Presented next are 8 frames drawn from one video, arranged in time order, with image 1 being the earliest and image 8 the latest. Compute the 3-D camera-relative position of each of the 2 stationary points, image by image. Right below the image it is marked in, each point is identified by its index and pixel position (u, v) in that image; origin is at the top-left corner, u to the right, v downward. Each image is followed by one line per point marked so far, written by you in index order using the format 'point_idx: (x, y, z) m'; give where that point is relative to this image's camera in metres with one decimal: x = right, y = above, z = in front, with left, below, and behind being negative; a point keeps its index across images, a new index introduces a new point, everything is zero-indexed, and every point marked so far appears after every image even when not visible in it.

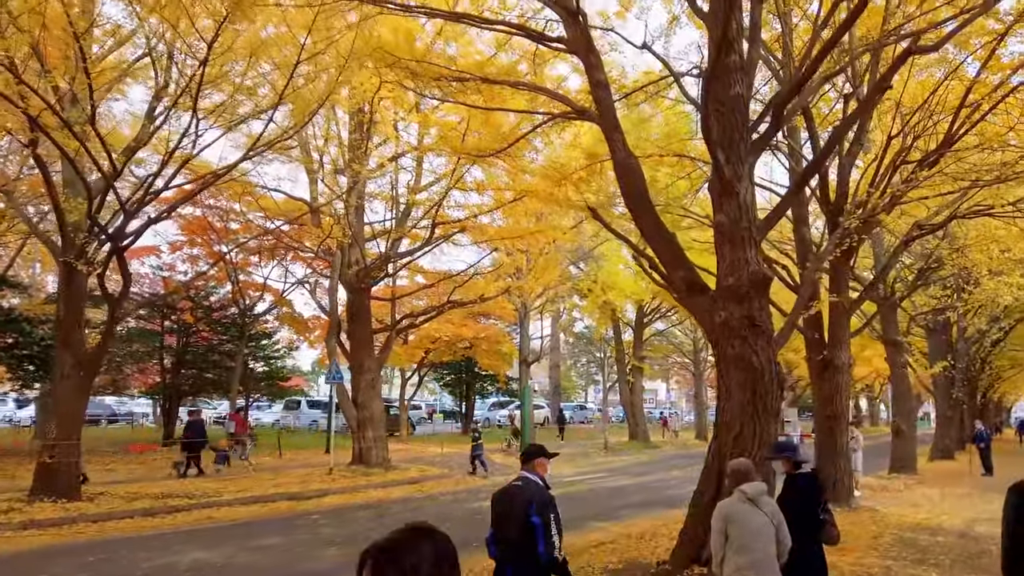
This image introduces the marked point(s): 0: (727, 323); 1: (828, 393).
0: (+1.8, -0.3, +6.5) m
1: (+4.8, -1.6, +11.6) m
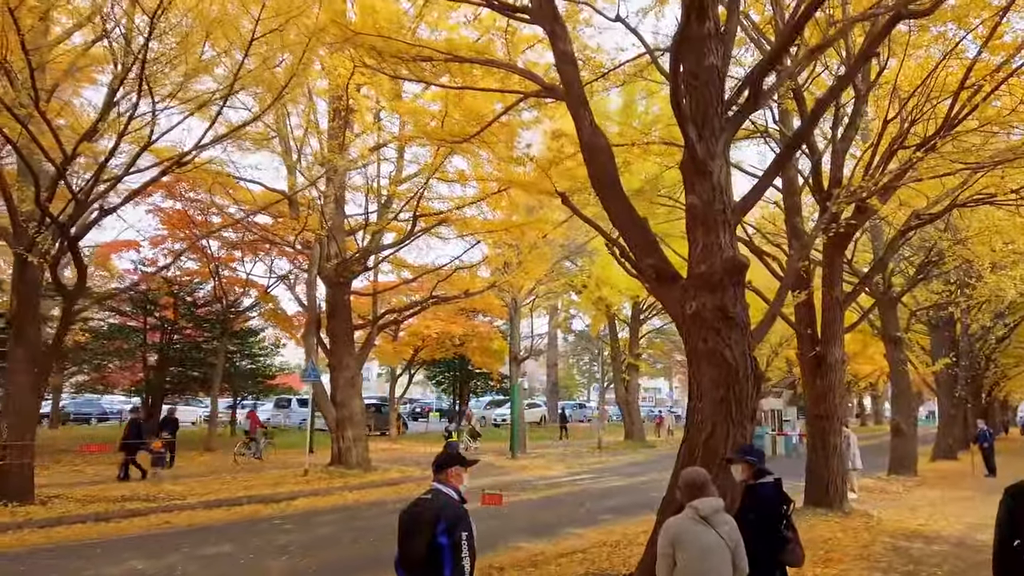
0: (+1.4, -0.2, +5.9) m
1: (+4.4, -1.5, +11.0) m
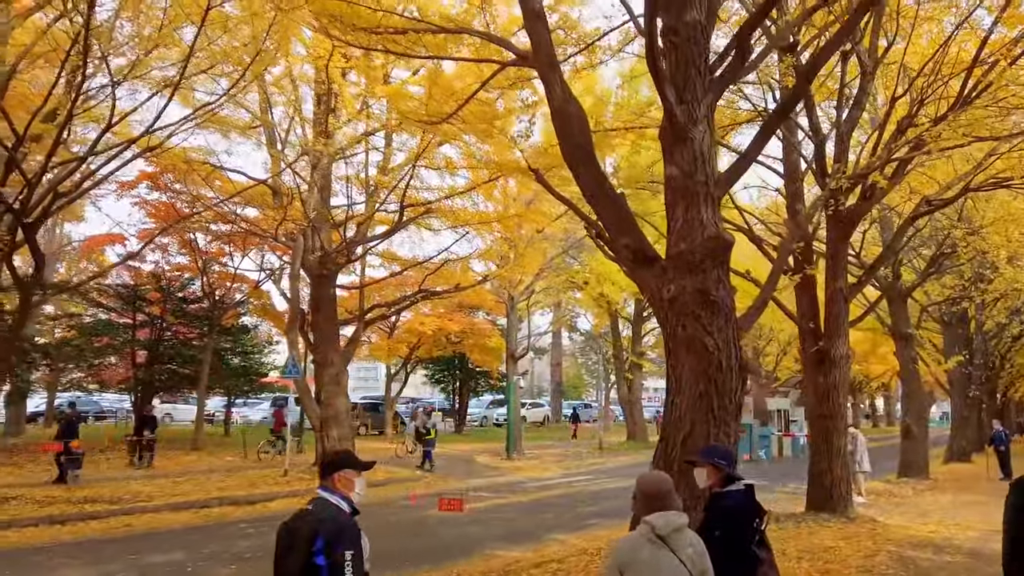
0: (+1.1, -0.1, +5.3) m
1: (+4.2, -1.4, +10.3) m
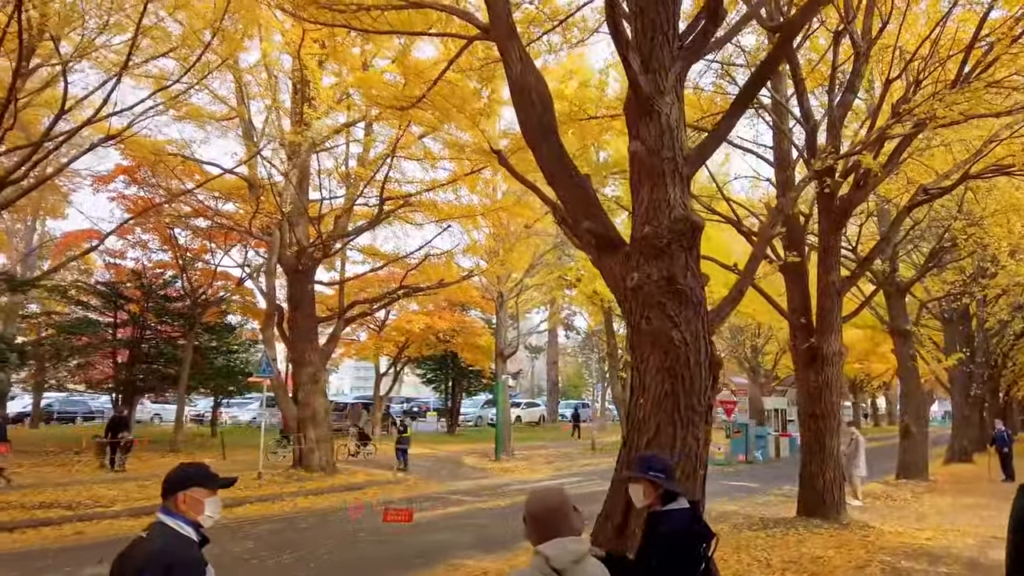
0: (+0.8, 0.0, +4.7) m
1: (+3.9, -1.3, +9.8) m
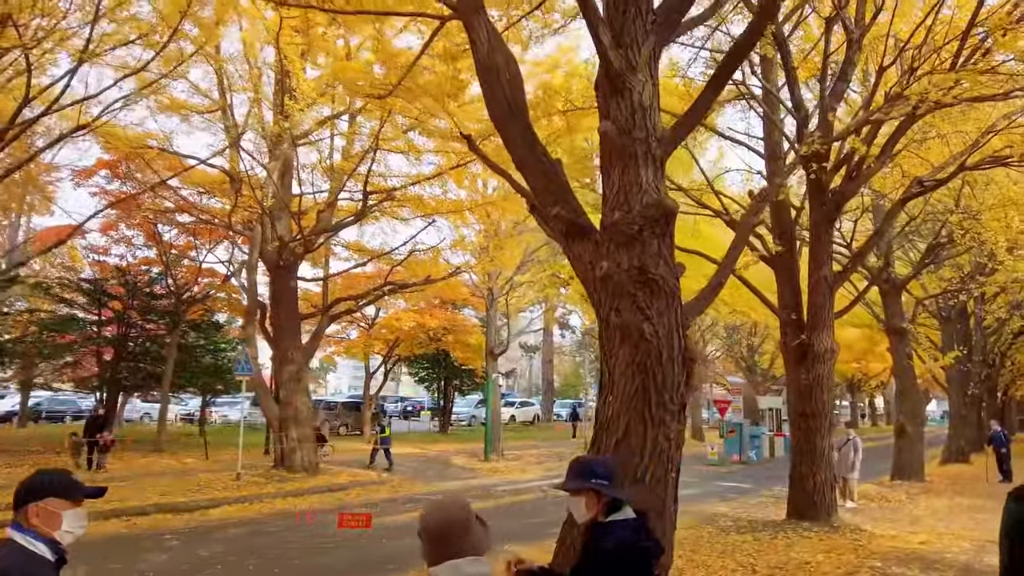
0: (+0.6, +0.1, +4.4) m
1: (+3.6, -1.2, +9.5) m
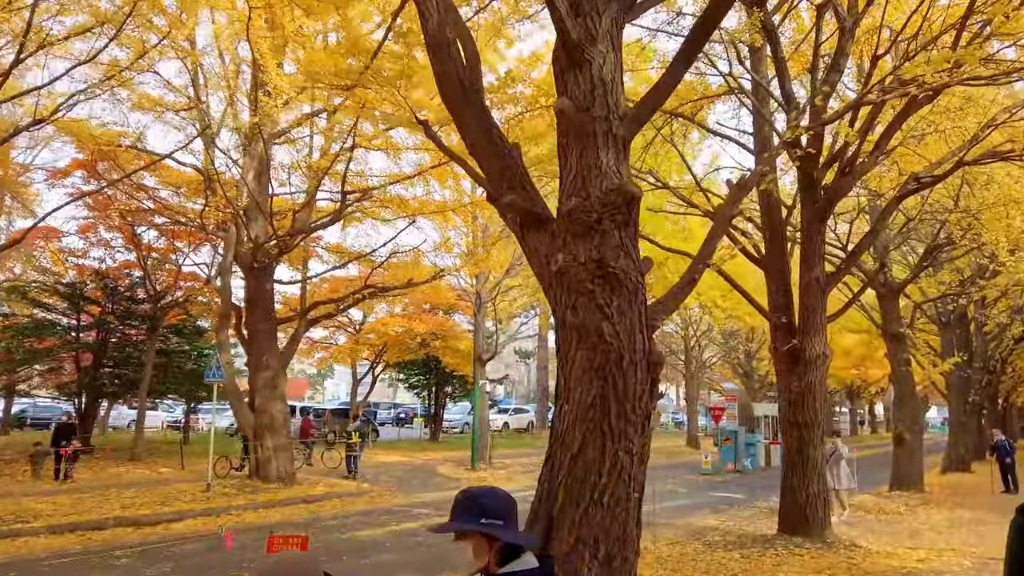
0: (+0.3, +0.1, +3.9) m
1: (+3.3, -1.2, +9.0) m
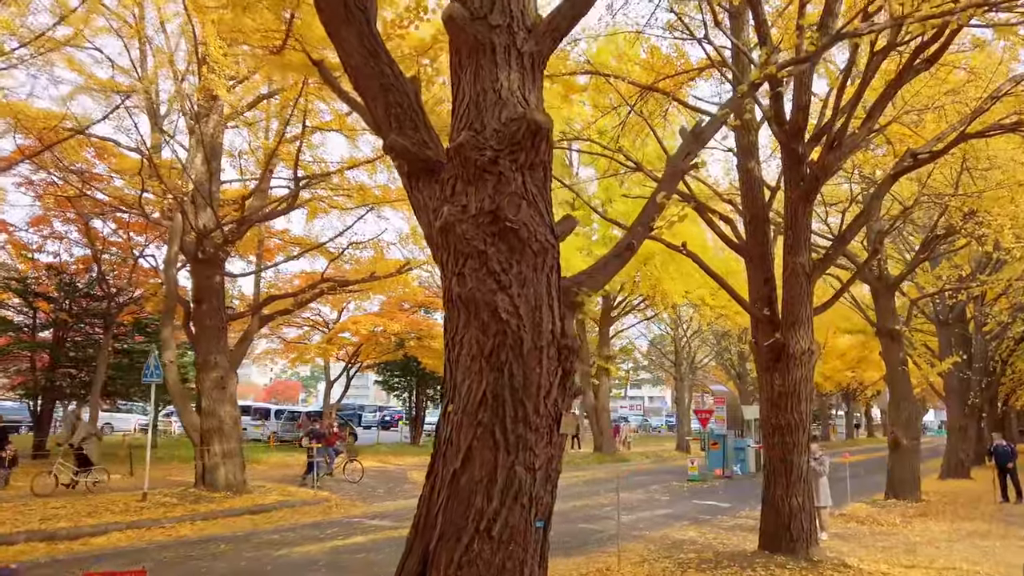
0: (-0.2, +0.2, +3.0) m
1: (+2.8, -1.1, +8.1) m
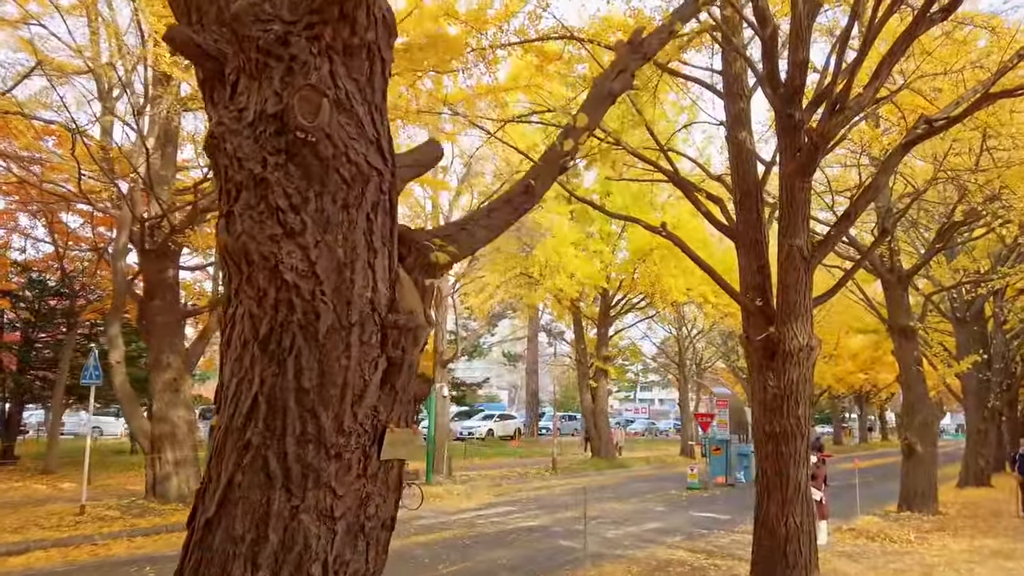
0: (-0.7, +0.4, +2.0) m
1: (+2.4, -1.0, +7.0) m
